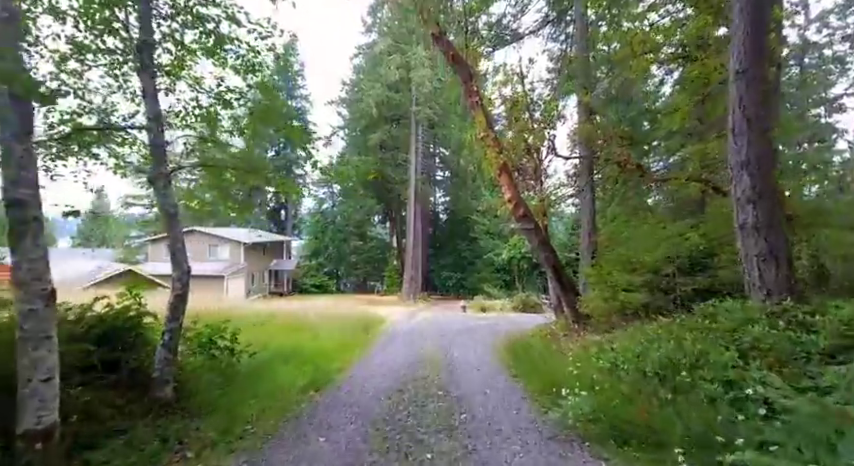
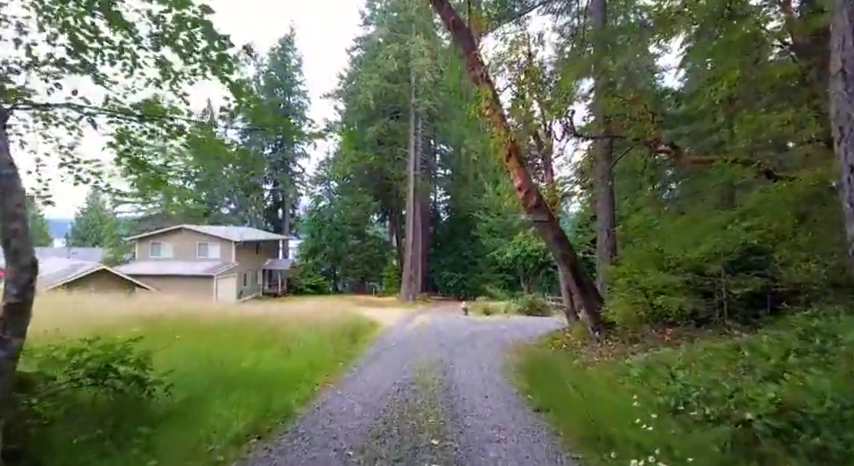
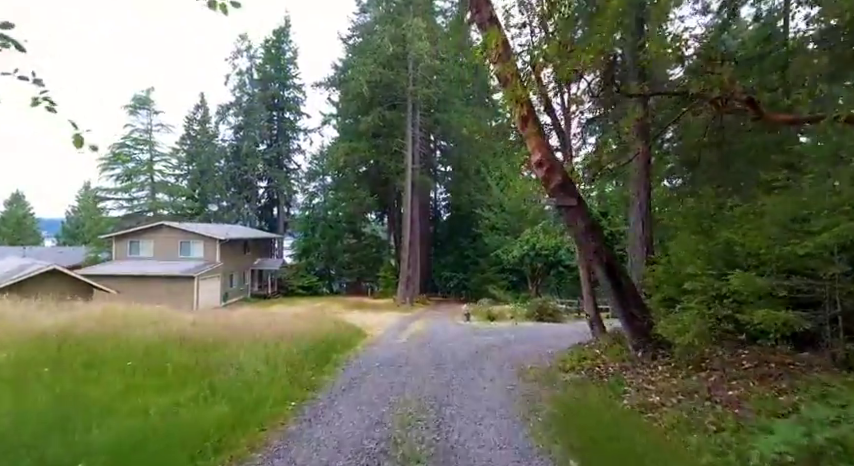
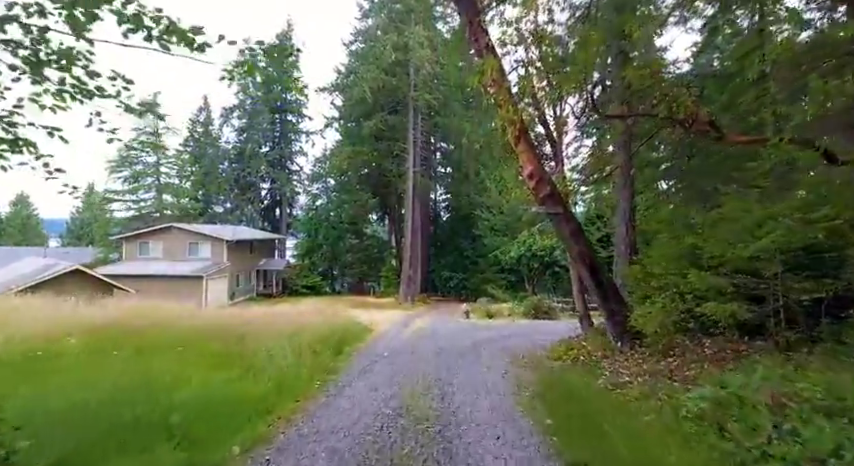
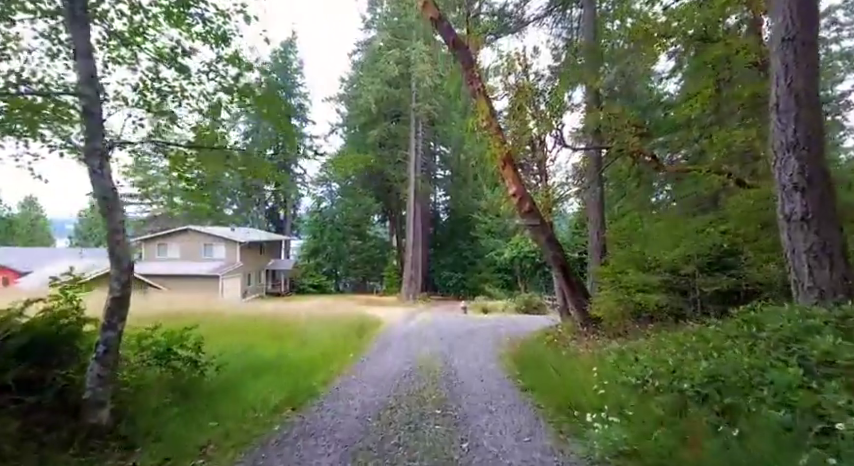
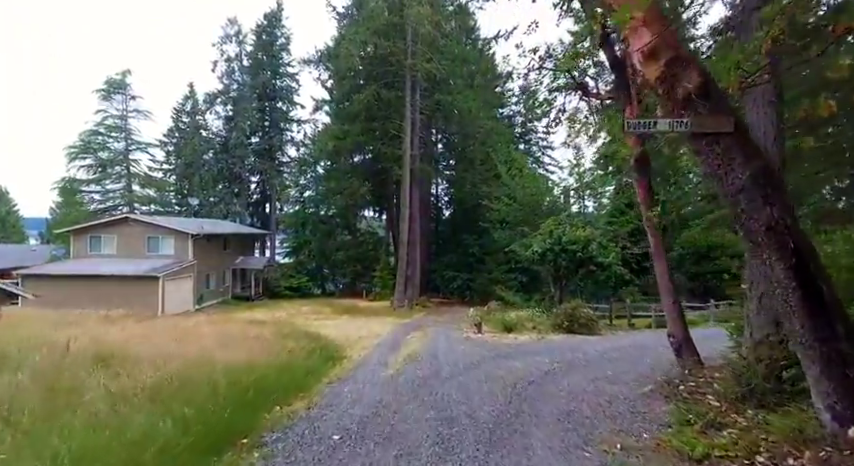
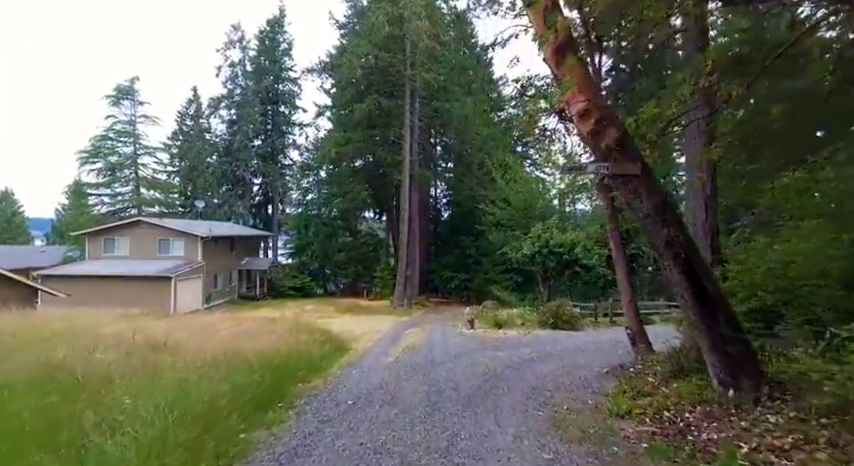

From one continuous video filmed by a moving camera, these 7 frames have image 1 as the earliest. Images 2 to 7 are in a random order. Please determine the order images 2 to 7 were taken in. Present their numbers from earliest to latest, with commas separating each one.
5, 2, 4, 3, 7, 6
